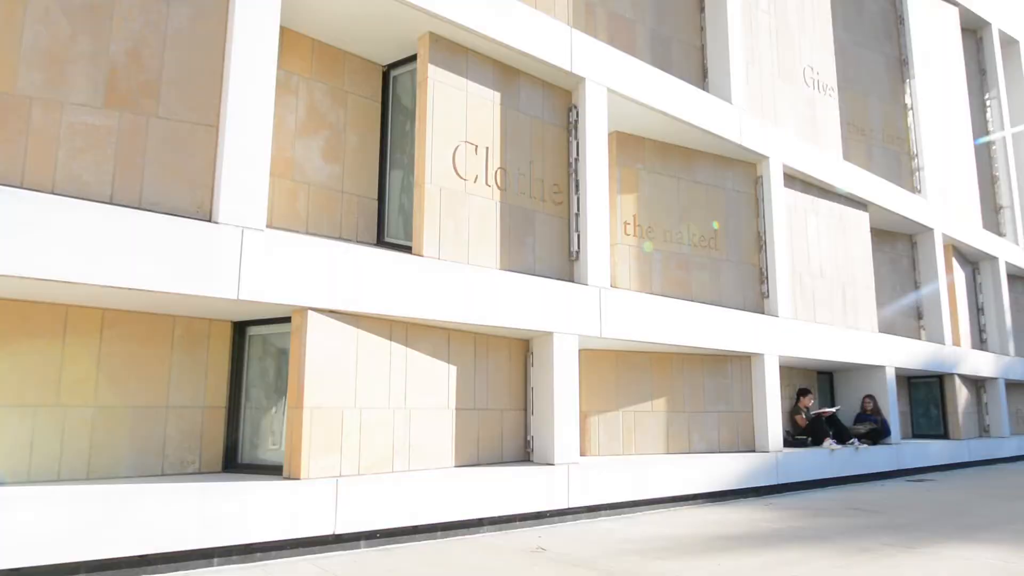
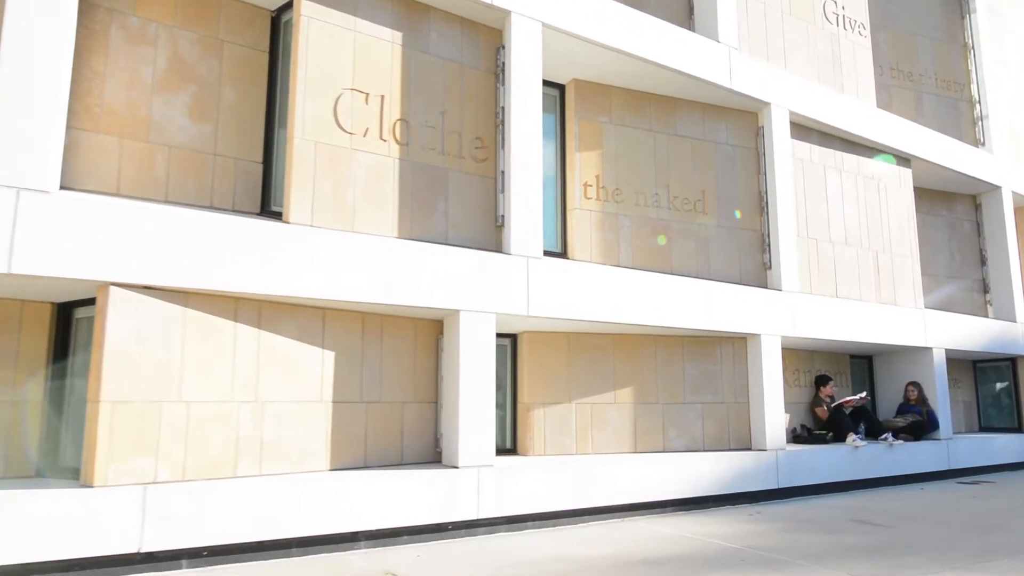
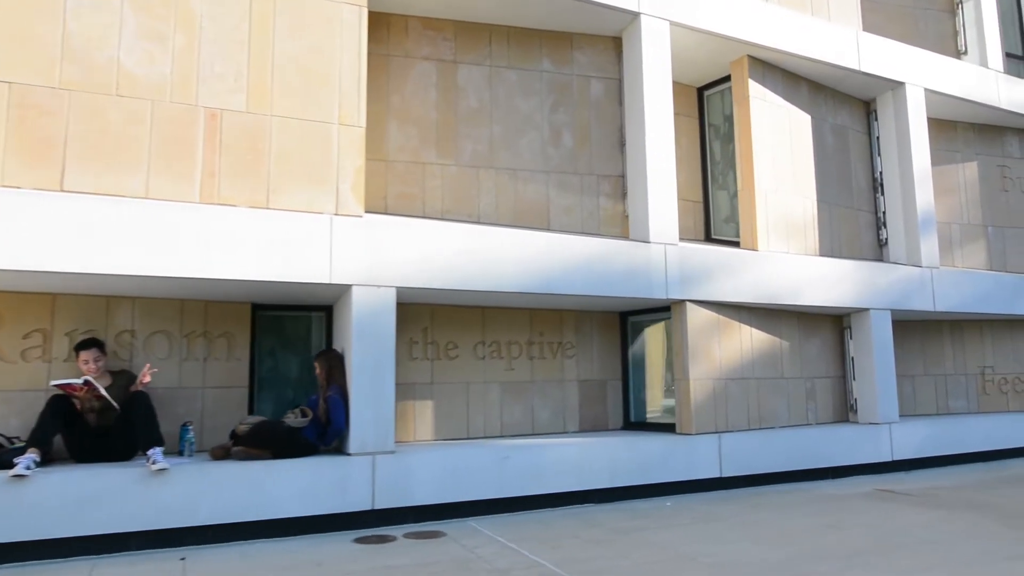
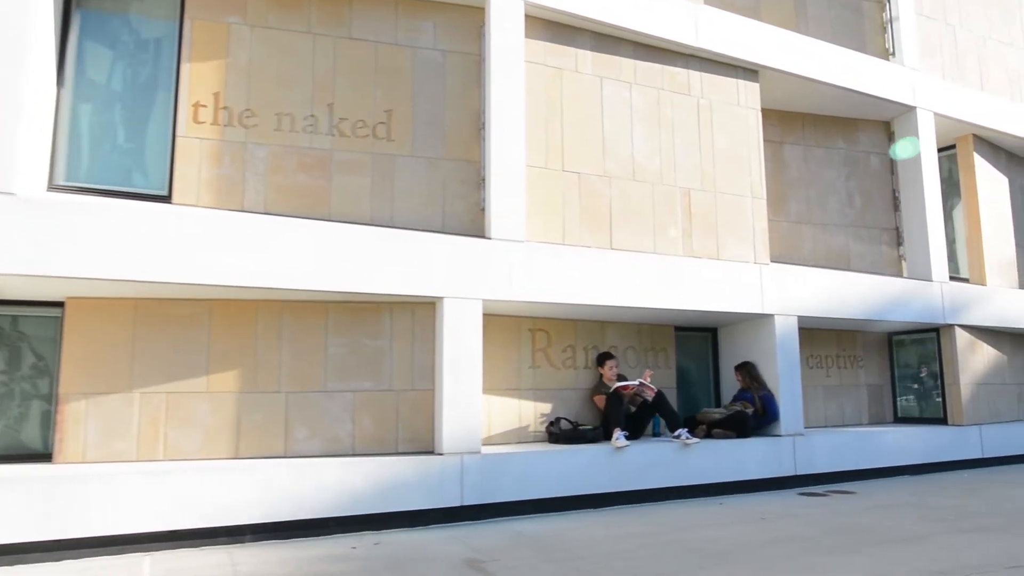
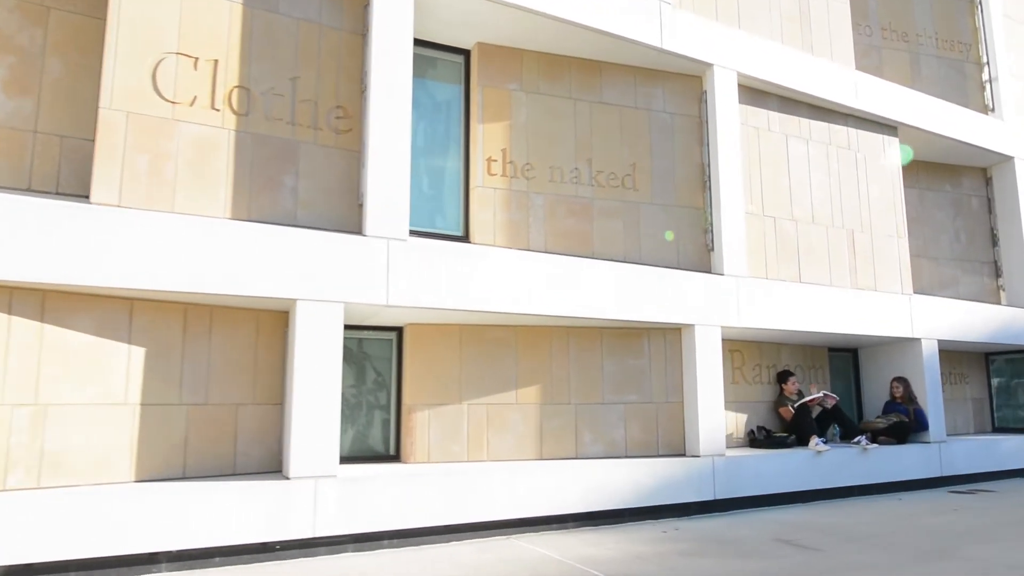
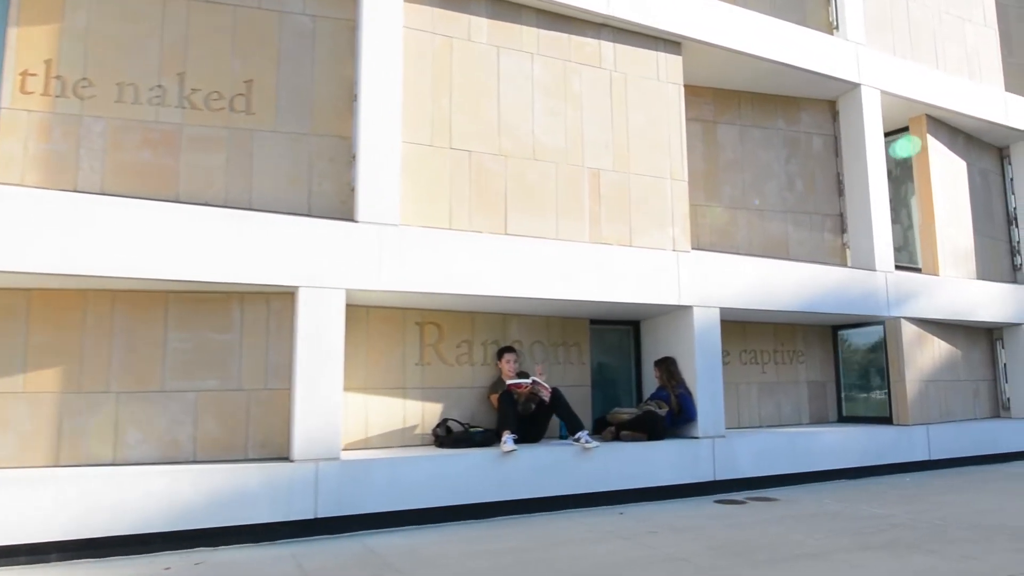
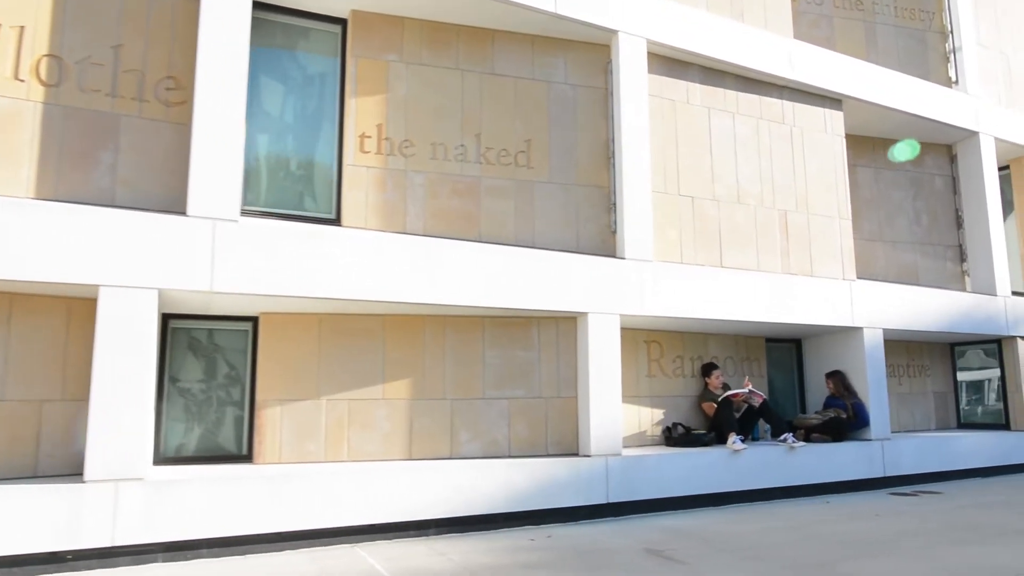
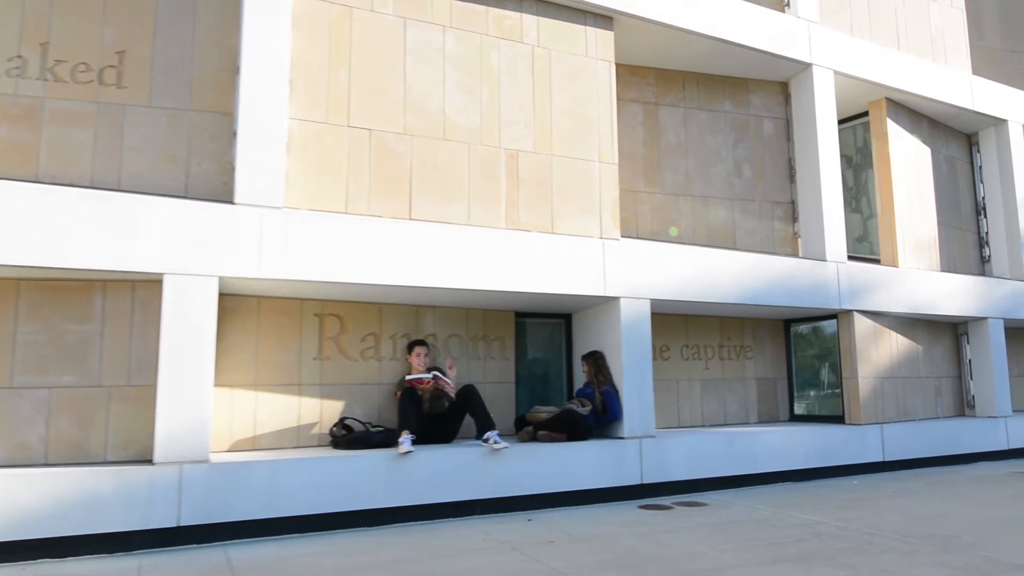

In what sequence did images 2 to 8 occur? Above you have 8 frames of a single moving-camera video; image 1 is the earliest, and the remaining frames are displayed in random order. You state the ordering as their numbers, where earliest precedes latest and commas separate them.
2, 5, 7, 4, 6, 8, 3
